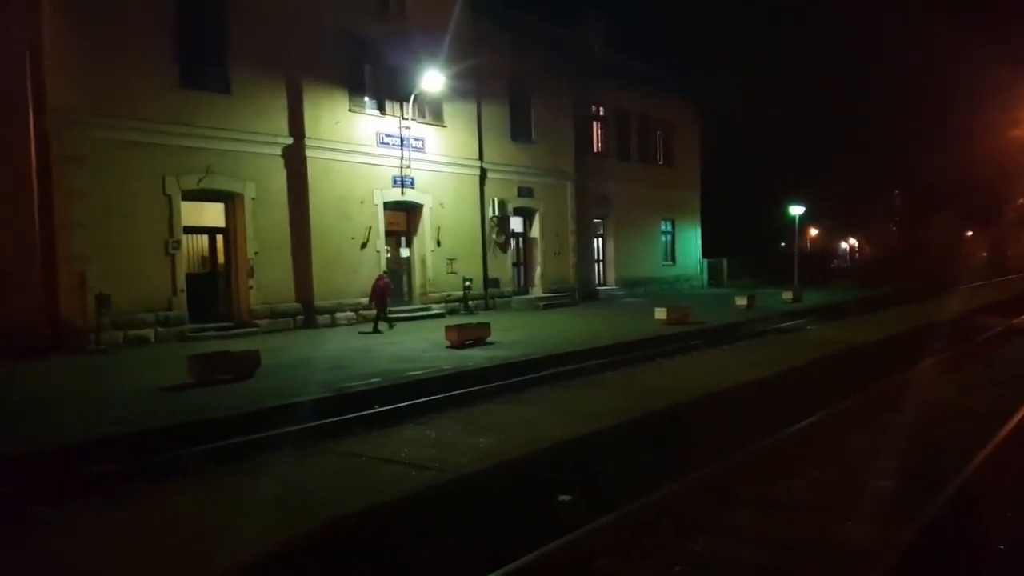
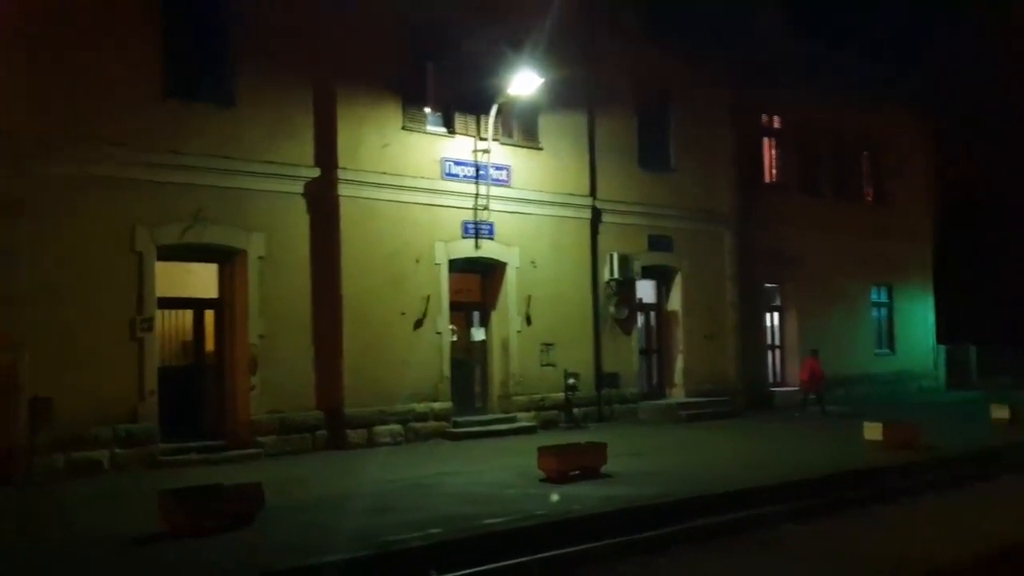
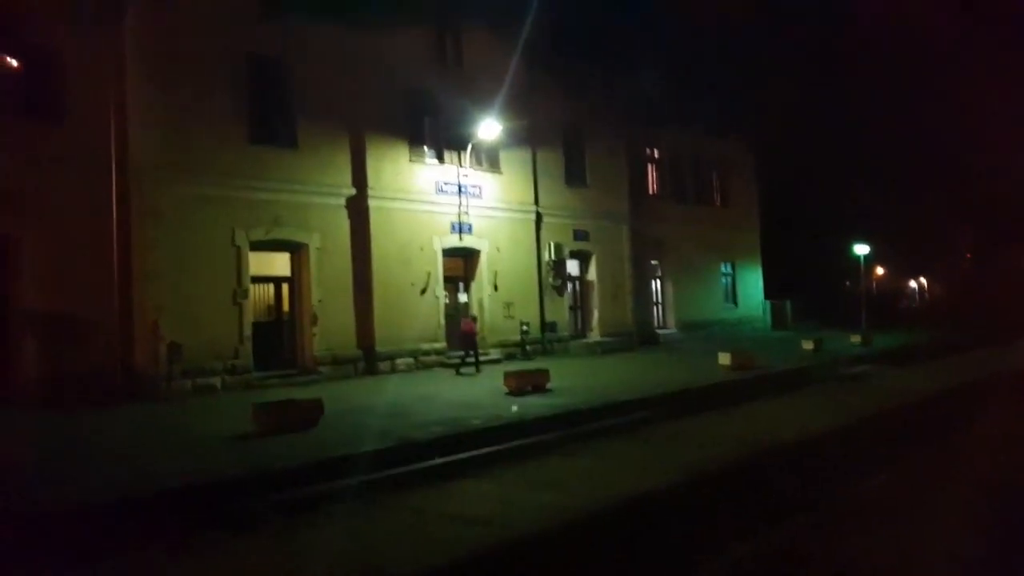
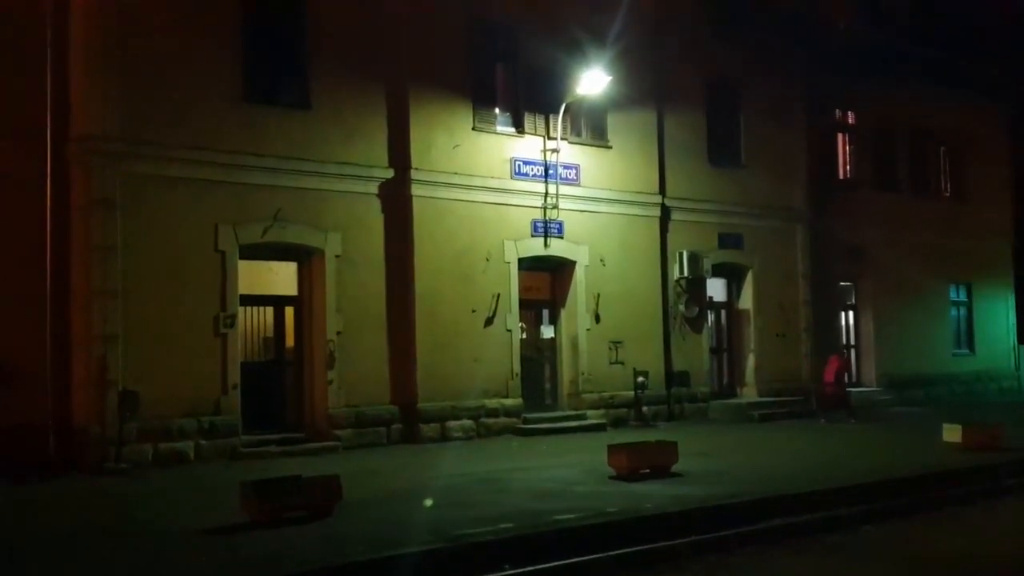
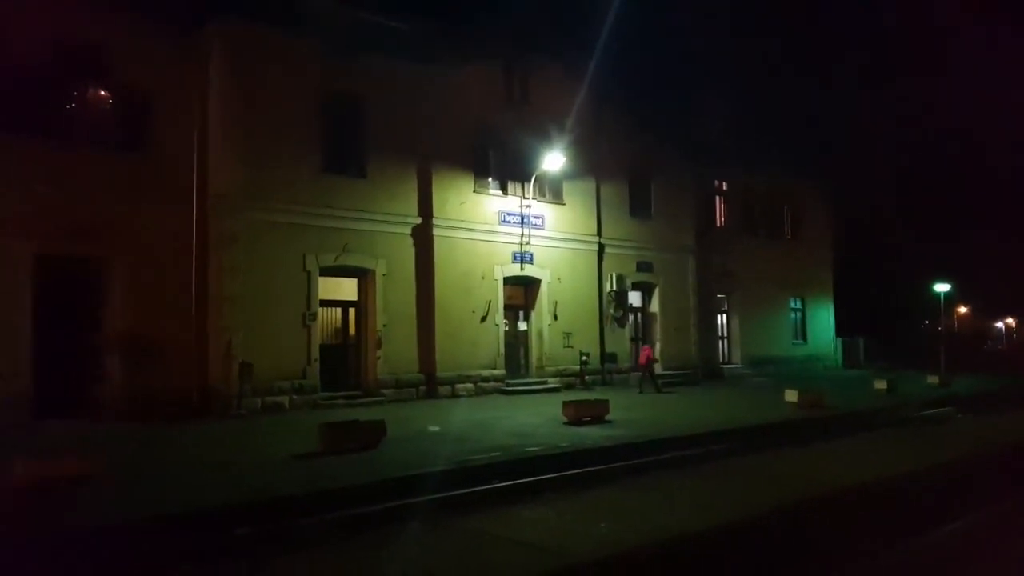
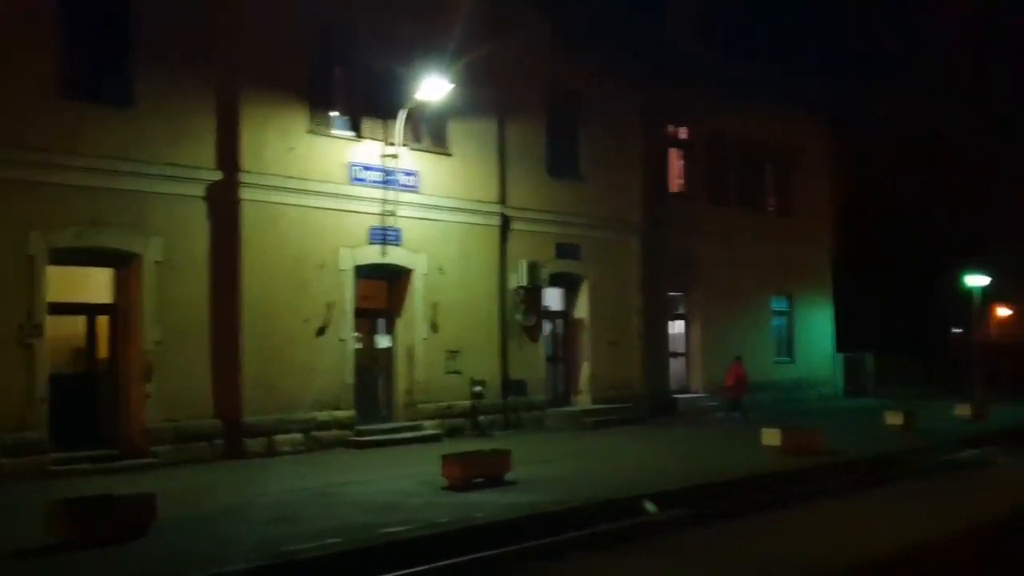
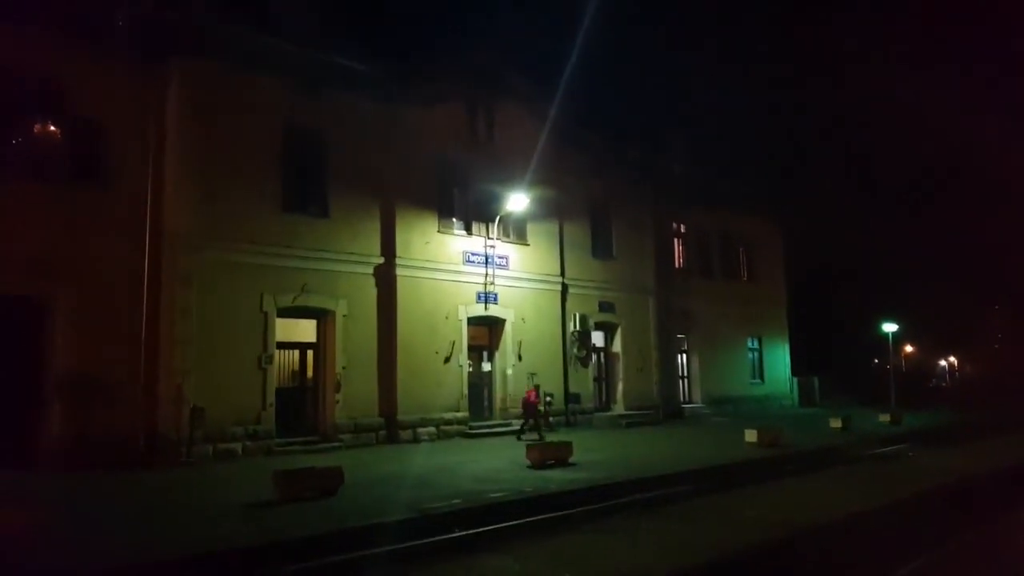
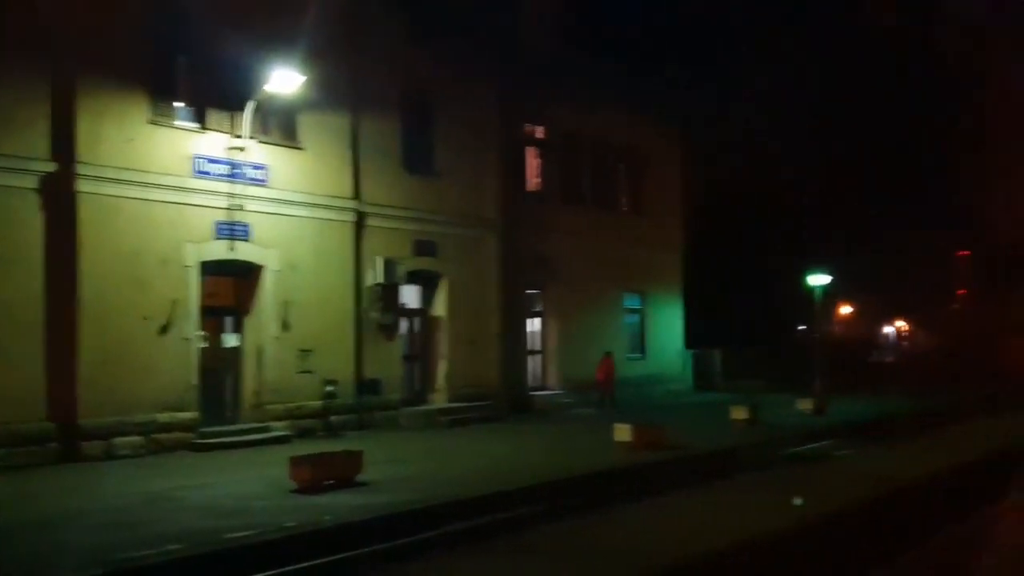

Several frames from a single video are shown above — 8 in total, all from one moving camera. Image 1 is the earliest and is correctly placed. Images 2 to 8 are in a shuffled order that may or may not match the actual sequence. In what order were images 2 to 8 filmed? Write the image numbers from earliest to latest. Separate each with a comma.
3, 7, 5, 4, 2, 6, 8
